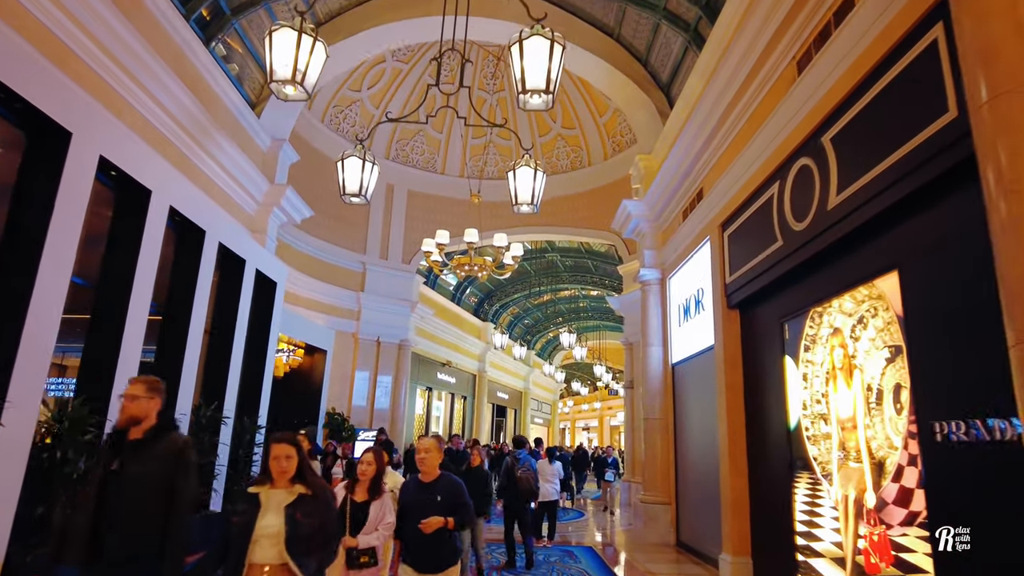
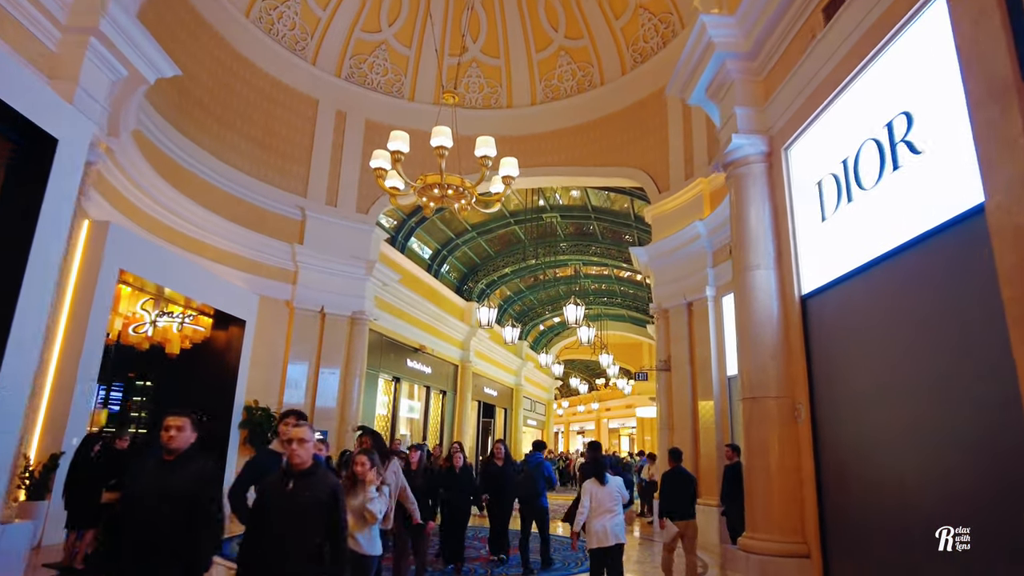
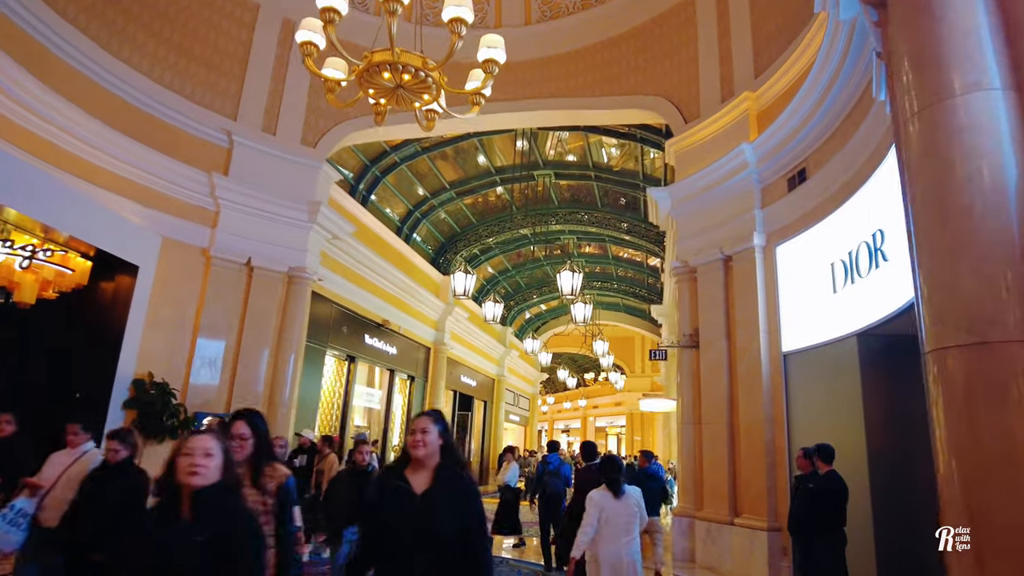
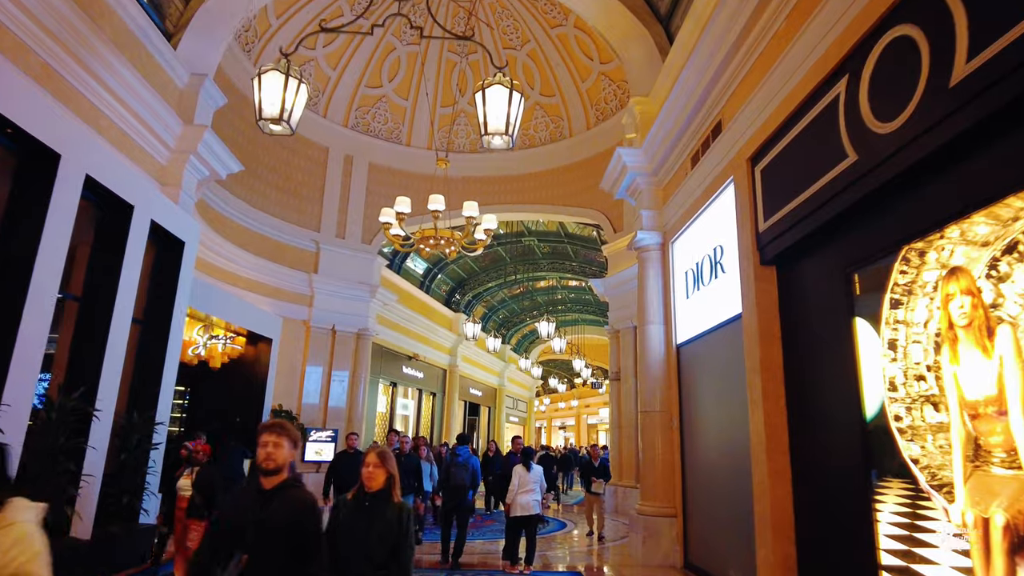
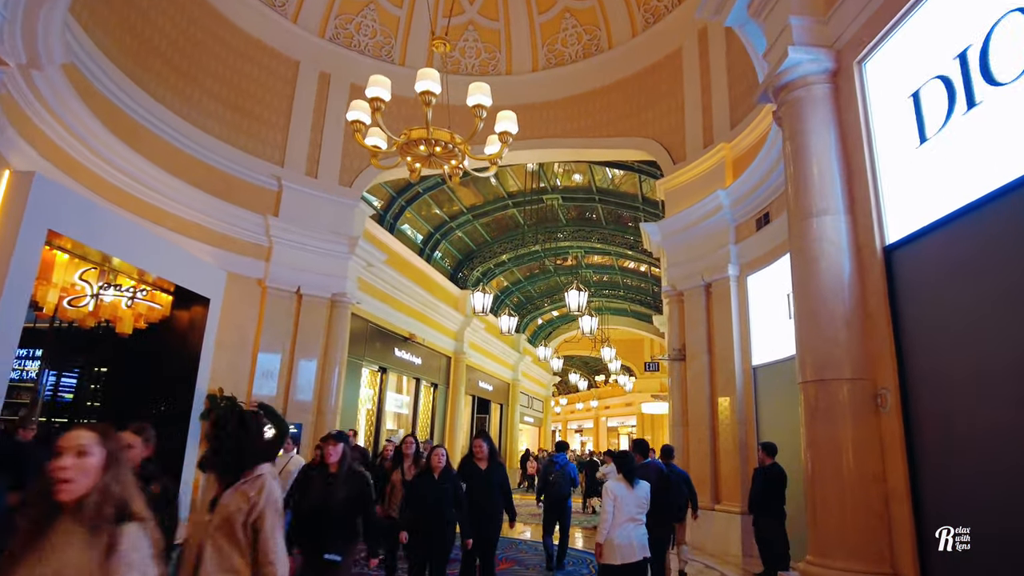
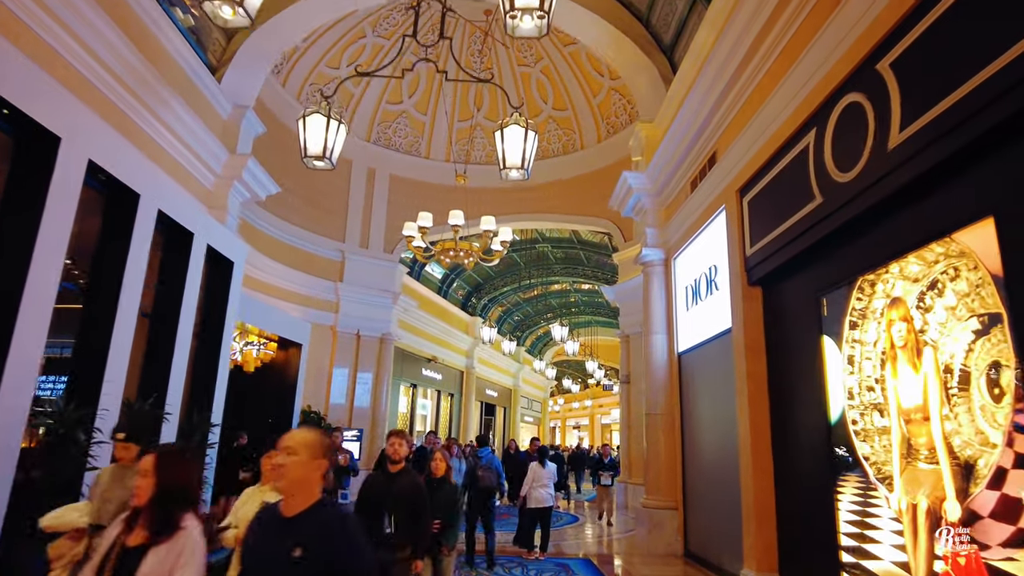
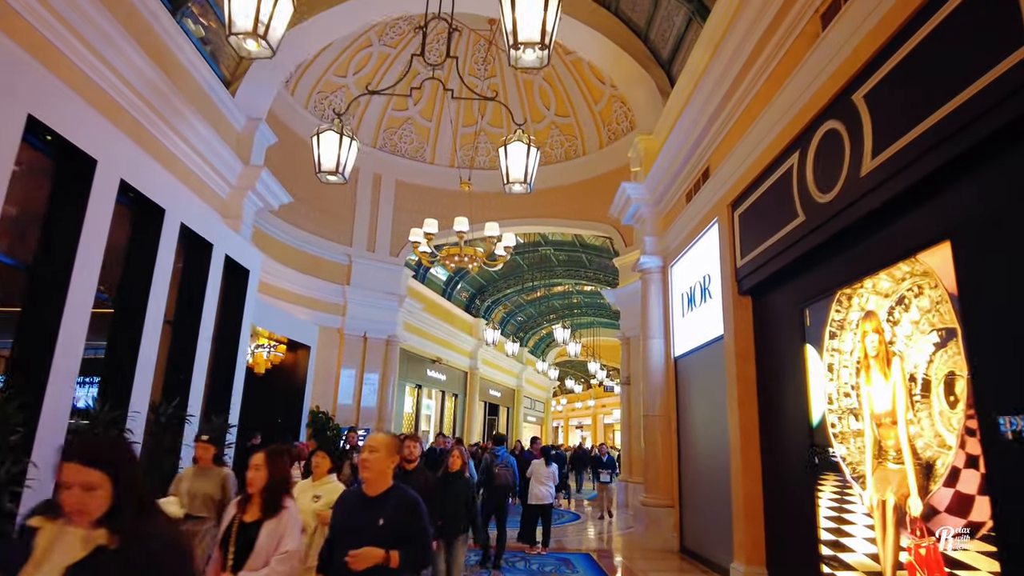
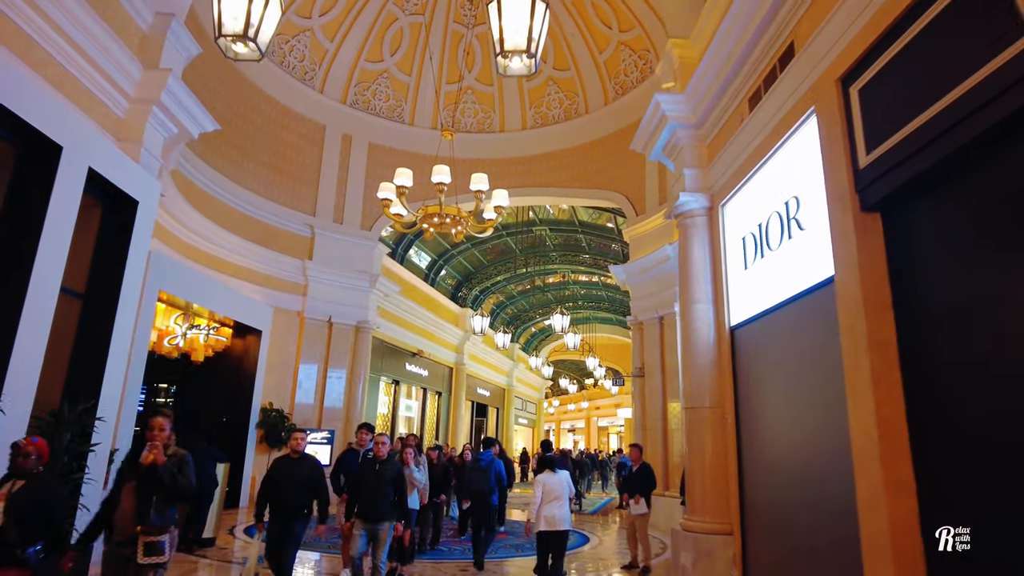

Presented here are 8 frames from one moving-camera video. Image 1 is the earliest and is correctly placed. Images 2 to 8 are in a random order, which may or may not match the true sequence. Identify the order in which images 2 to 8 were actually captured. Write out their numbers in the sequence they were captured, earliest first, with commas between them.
7, 6, 4, 8, 2, 5, 3
